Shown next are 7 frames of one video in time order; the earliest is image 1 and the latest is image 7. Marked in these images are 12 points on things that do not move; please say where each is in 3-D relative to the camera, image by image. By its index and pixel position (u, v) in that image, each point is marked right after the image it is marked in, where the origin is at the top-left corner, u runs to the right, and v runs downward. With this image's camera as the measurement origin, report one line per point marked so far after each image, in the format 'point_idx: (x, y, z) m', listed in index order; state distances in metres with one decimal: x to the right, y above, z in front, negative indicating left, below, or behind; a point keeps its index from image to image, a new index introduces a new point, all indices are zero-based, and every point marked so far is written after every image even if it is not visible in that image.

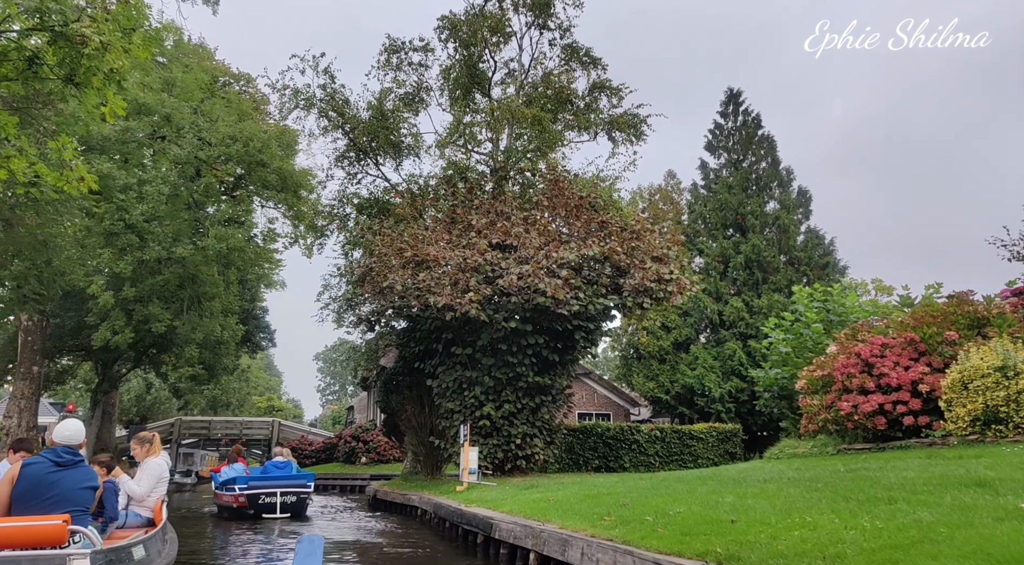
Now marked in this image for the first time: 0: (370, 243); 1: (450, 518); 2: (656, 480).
0: (-3.6, +1.0, +18.5) m
1: (-1.0, -3.8, +11.7) m
2: (+2.0, -2.8, +10.3) m
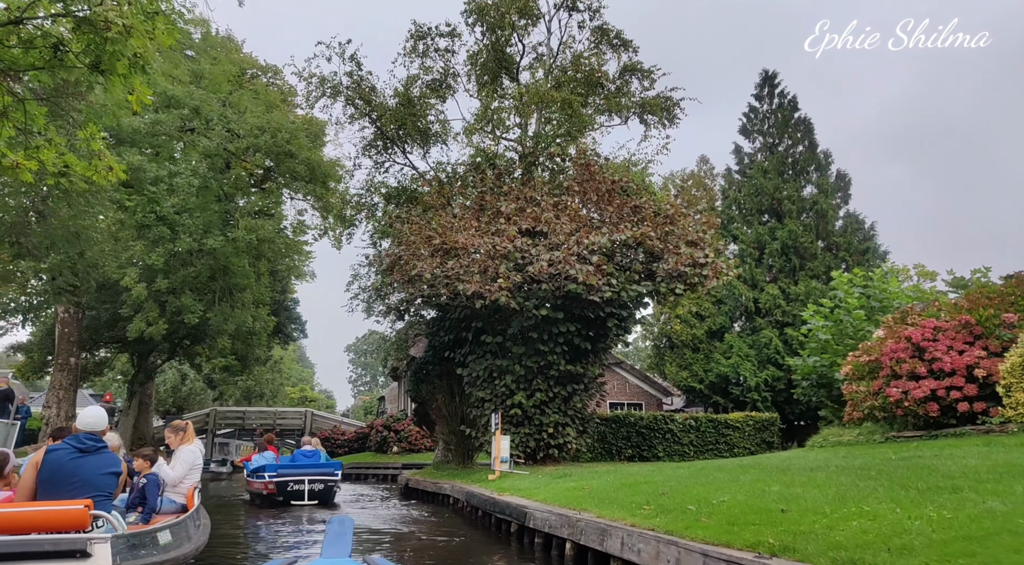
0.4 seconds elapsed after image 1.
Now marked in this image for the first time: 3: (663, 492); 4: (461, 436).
0: (-2.8, +1.3, +18.3) m
1: (-0.5, -3.5, +11.4) m
2: (+2.5, -2.6, +9.9) m
3: (+1.6, -2.2, +7.6) m
4: (-1.3, -3.9, +18.4) m
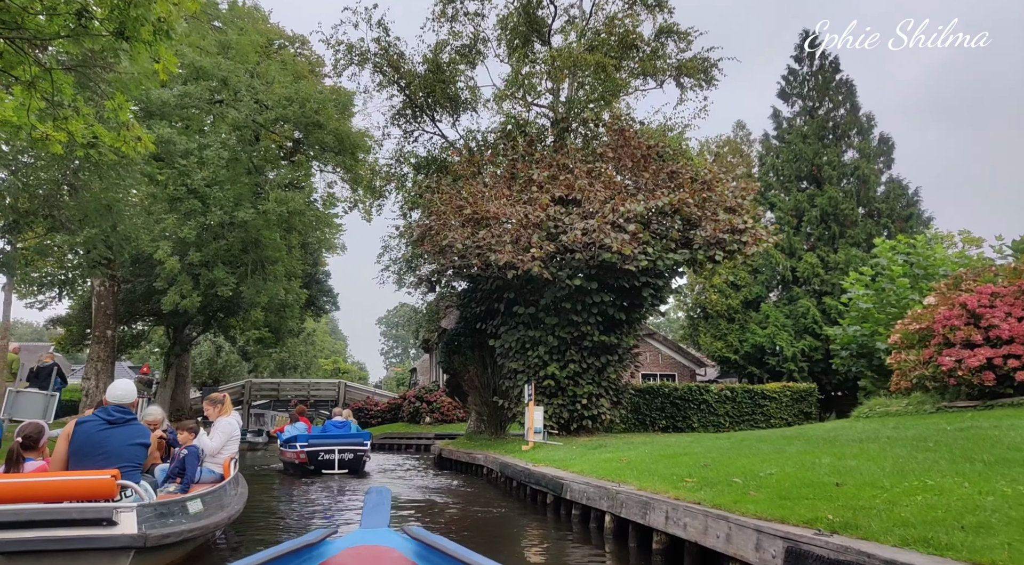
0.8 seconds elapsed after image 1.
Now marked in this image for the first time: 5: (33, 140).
0: (-2.1, +2.0, +18.0) m
1: (+0.1, -3.0, +11.3) m
2: (+3.0, -2.1, +9.6) m
3: (+1.9, -1.8, +7.4) m
4: (-0.5, -3.1, +18.3) m
5: (-7.6, +2.3, +11.5) m
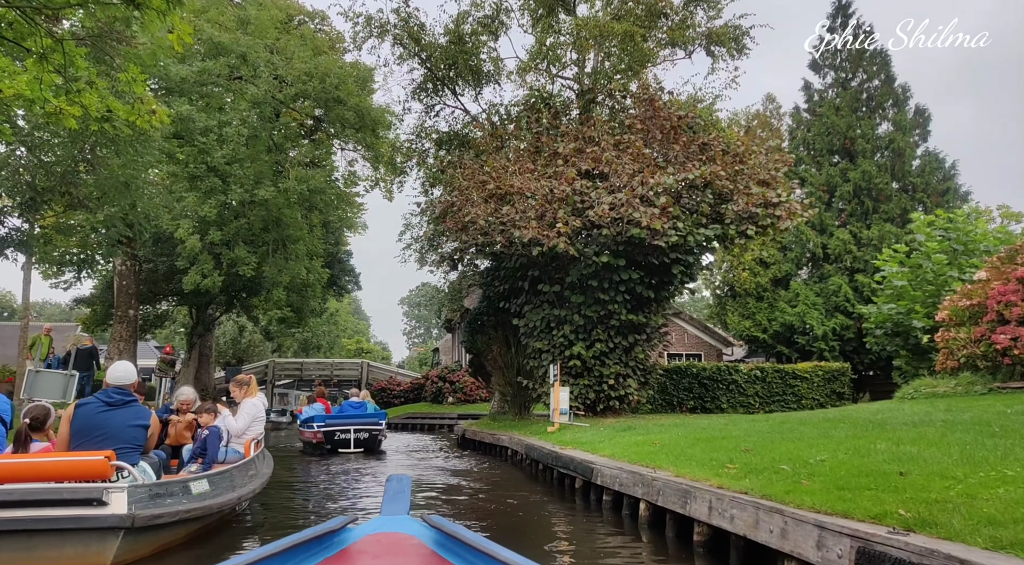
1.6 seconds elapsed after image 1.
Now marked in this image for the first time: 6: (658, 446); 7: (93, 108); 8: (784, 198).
0: (-1.5, +2.5, +17.6) m
1: (+0.5, -2.7, +10.9) m
2: (+3.3, -1.8, +9.2) m
3: (+2.2, -1.6, +6.9) m
4: (+0.1, -2.6, +17.9) m
5: (-7.2, +2.6, +11.3) m
6: (+1.7, -1.9, +8.3) m
7: (-6.4, +2.6, +11.0) m
8: (+5.6, +1.7, +14.9) m
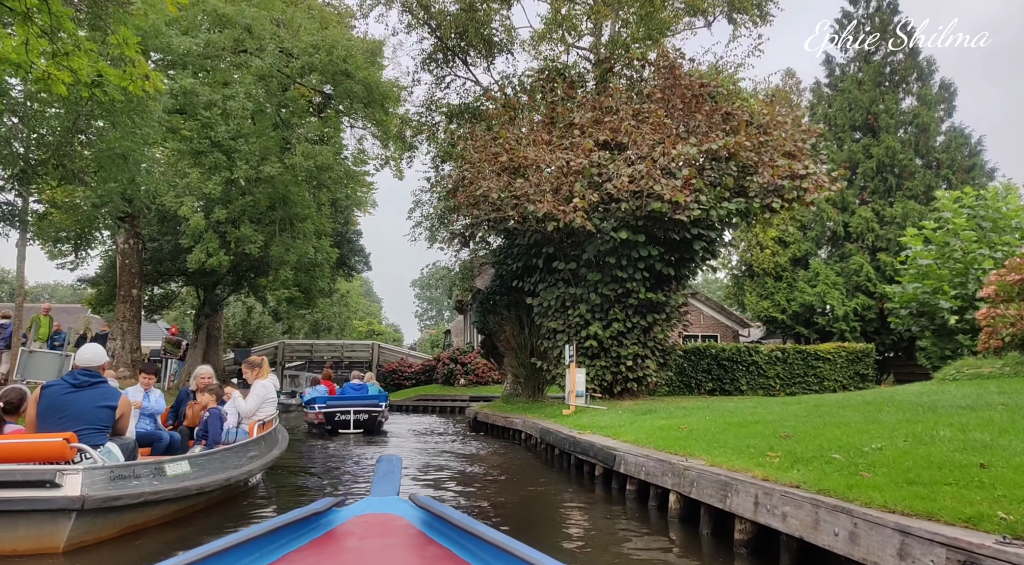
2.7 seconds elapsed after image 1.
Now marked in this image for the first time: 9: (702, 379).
0: (-1.2, +3.1, +16.9) m
1: (+0.7, -2.3, +10.4) m
2: (+3.5, -1.5, +8.5) m
3: (+2.4, -1.3, +6.3) m
4: (+0.4, -2.0, +17.4) m
5: (-7.0, +3.0, +10.7) m
6: (+1.8, -1.6, +7.7) m
7: (-6.2, +3.0, +10.4) m
8: (+5.8, +2.2, +14.2) m
9: (+5.2, -2.6, +19.9) m
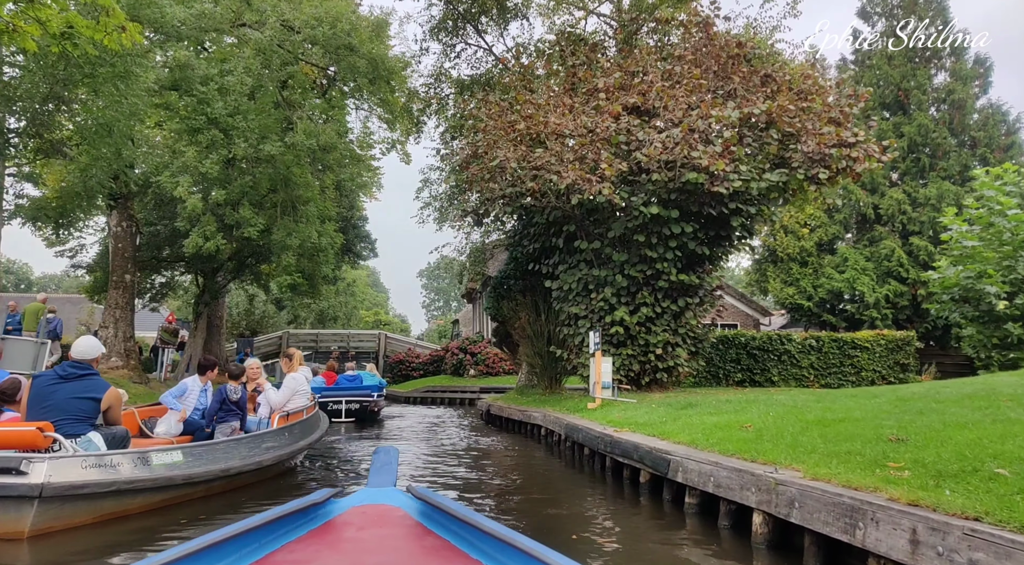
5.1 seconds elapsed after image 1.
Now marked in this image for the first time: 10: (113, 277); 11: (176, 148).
0: (-0.8, +3.4, +15.6) m
1: (+1.0, -2.0, +9.1) m
2: (+3.8, -1.2, +7.2) m
3: (+2.6, -1.1, +5.0) m
4: (+0.8, -1.7, +16.1) m
5: (-6.7, +3.2, +9.4) m
6: (+2.1, -1.3, +6.4) m
7: (-5.9, +3.3, +9.2) m
8: (+6.2, +2.5, +12.8) m
9: (+5.6, -2.2, +18.6) m
10: (-10.9, +0.1, +20.0) m
11: (-9.2, +3.7, +20.0) m
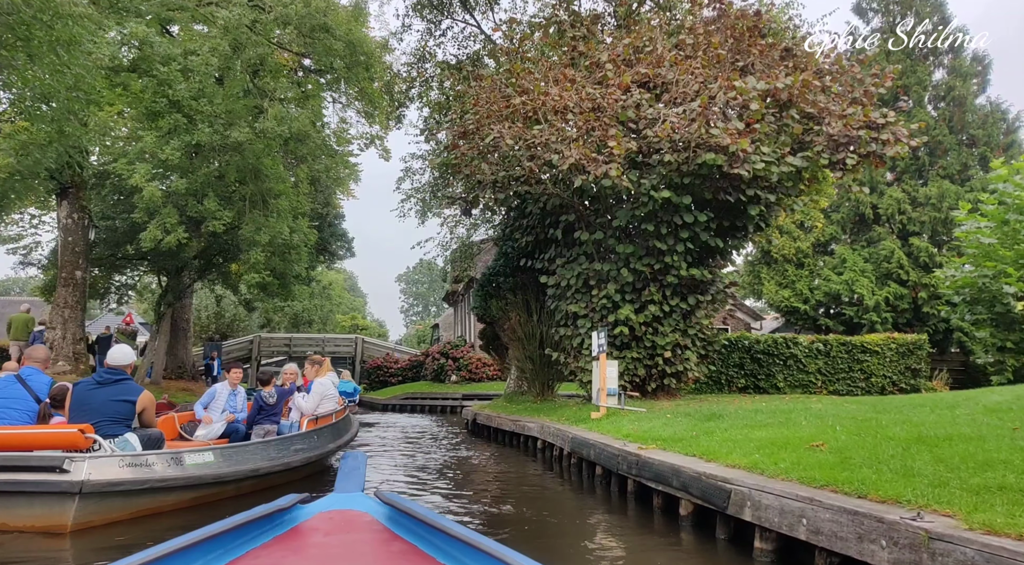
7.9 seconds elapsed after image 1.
0: (-1.0, +3.5, +14.2) m
1: (+1.0, -1.9, +7.7) m
2: (+3.8, -1.1, +5.9) m
3: (+2.7, -0.9, +3.7) m
4: (+0.6, -1.6, +14.7) m
5: (-6.7, +3.4, +7.8) m
6: (+2.2, -1.2, +5.0) m
7: (-5.8, +3.4, +7.6) m
8: (+6.1, +2.6, +11.6) m
9: (+5.3, -2.2, +17.3) m
10: (-11.2, +0.2, +18.2) m
11: (-9.5, +3.8, +18.3) m
